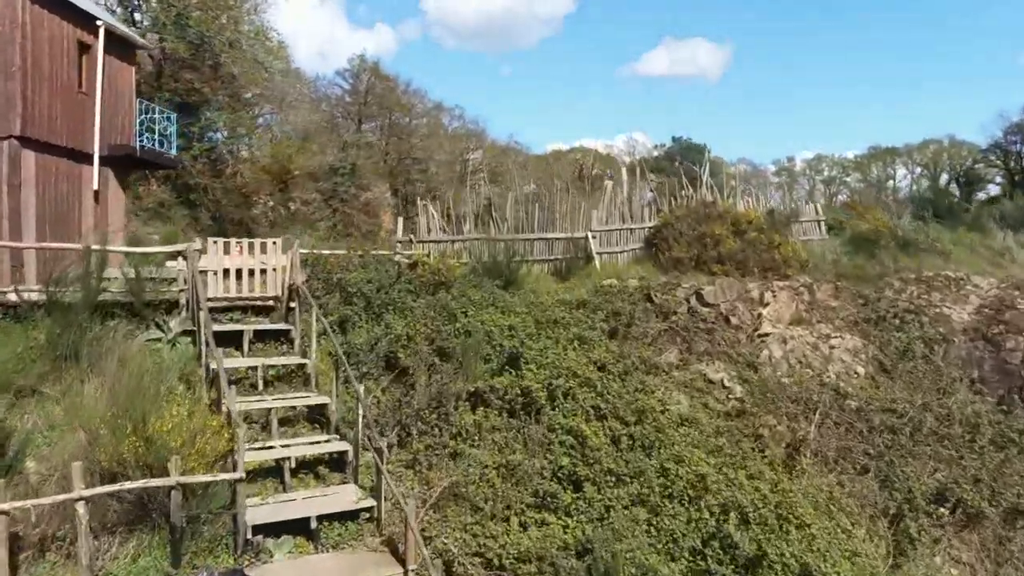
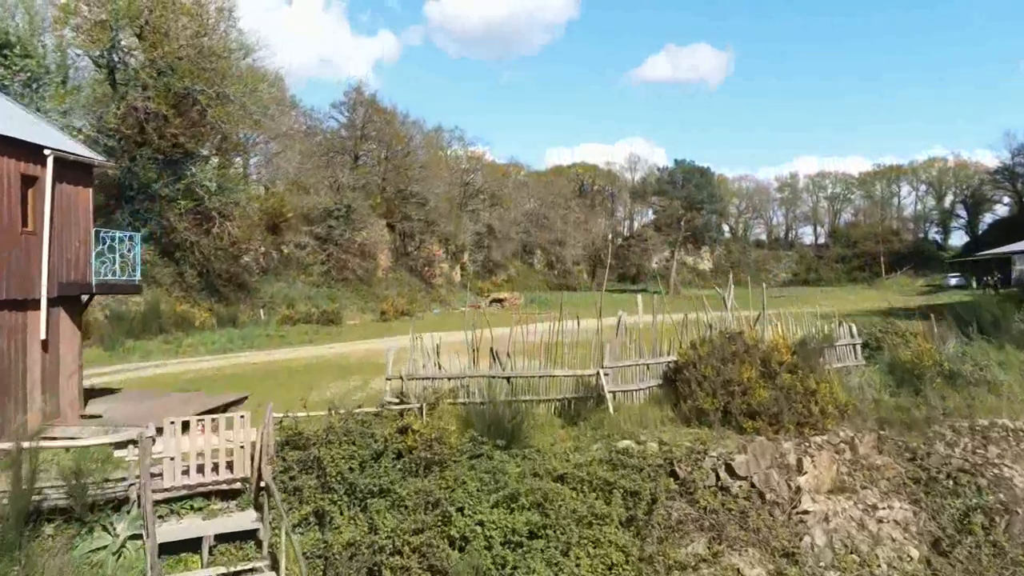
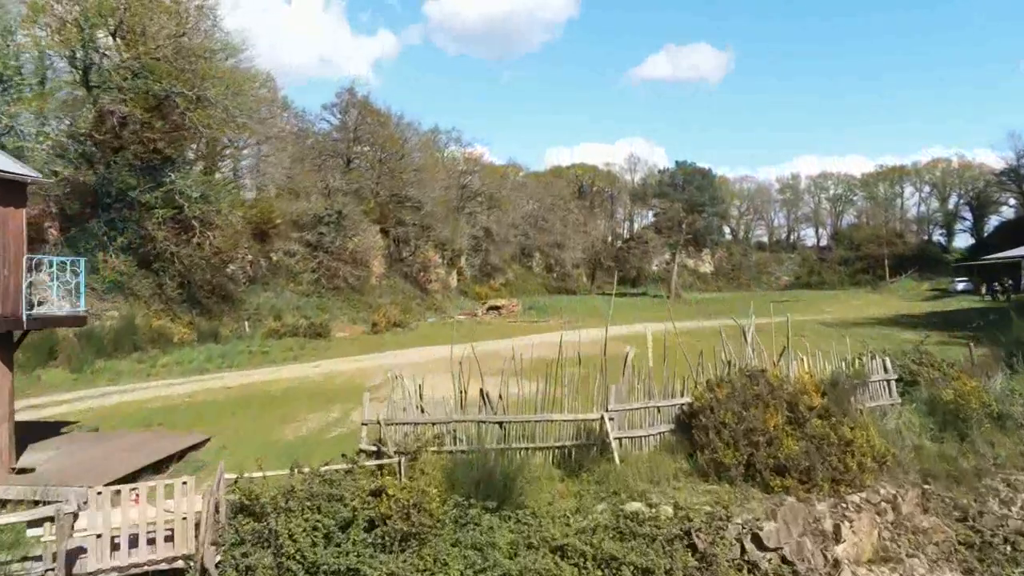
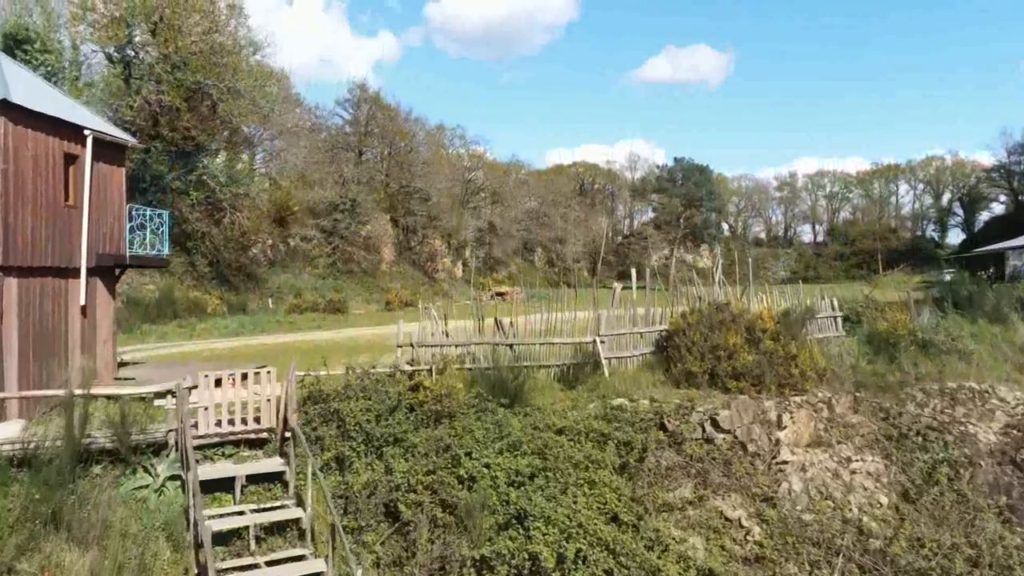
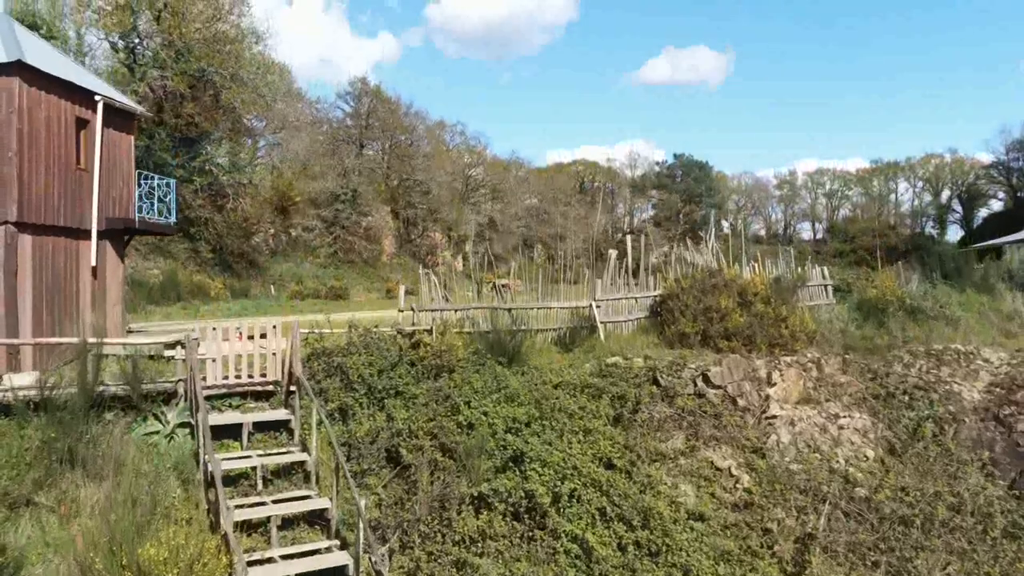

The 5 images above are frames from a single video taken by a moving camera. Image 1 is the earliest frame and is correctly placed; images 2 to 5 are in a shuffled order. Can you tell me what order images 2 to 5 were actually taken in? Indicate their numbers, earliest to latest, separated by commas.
5, 4, 2, 3
